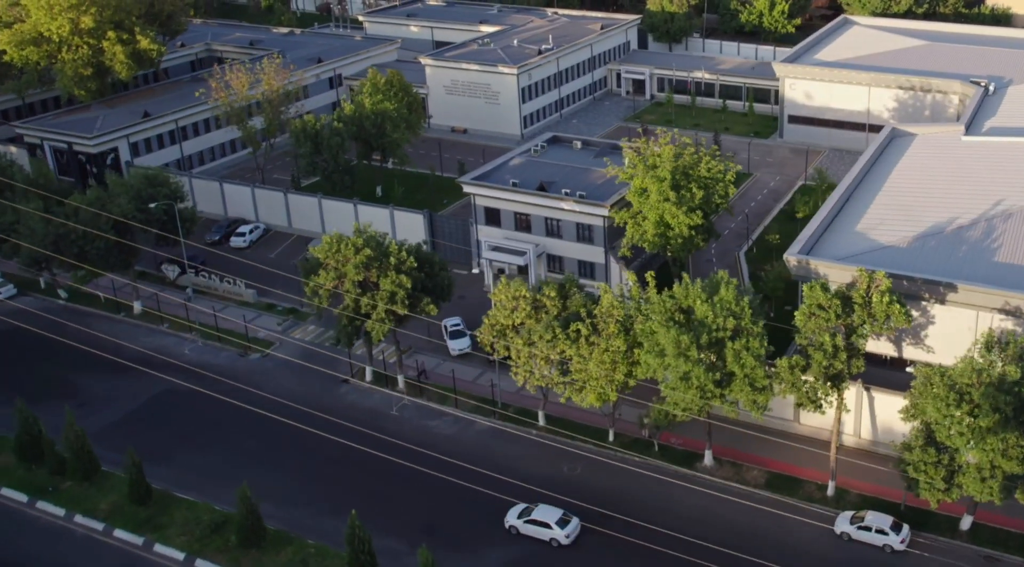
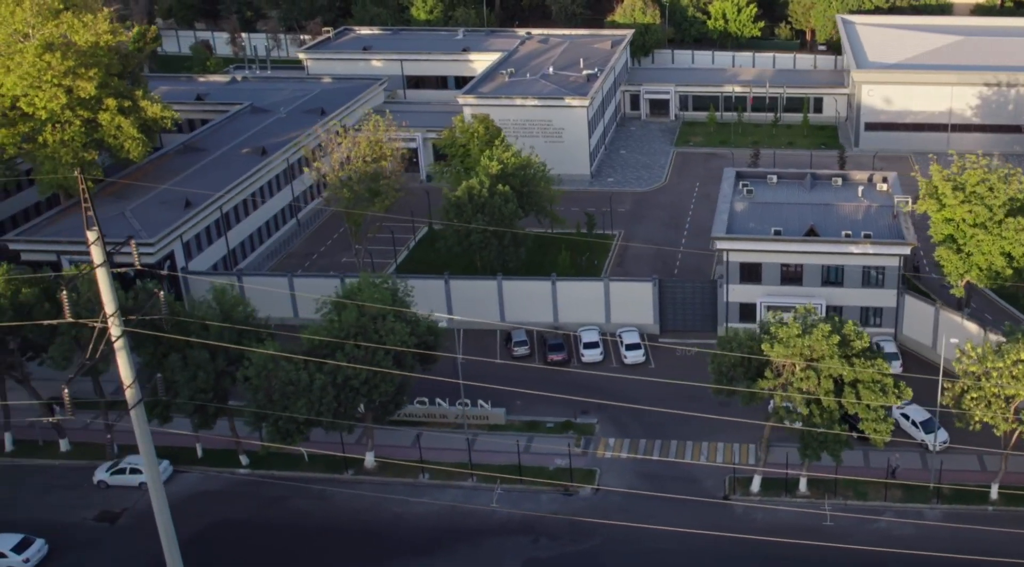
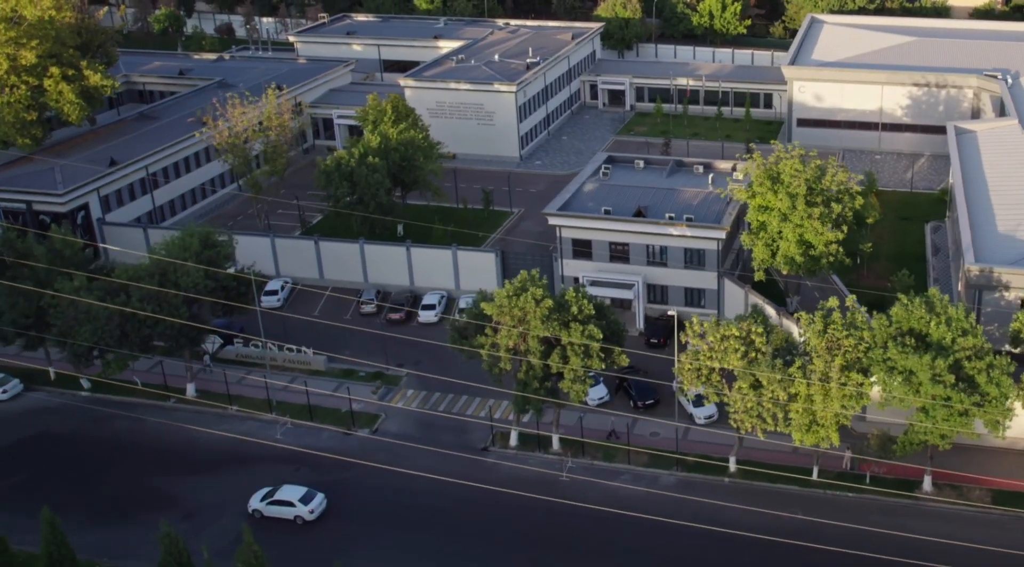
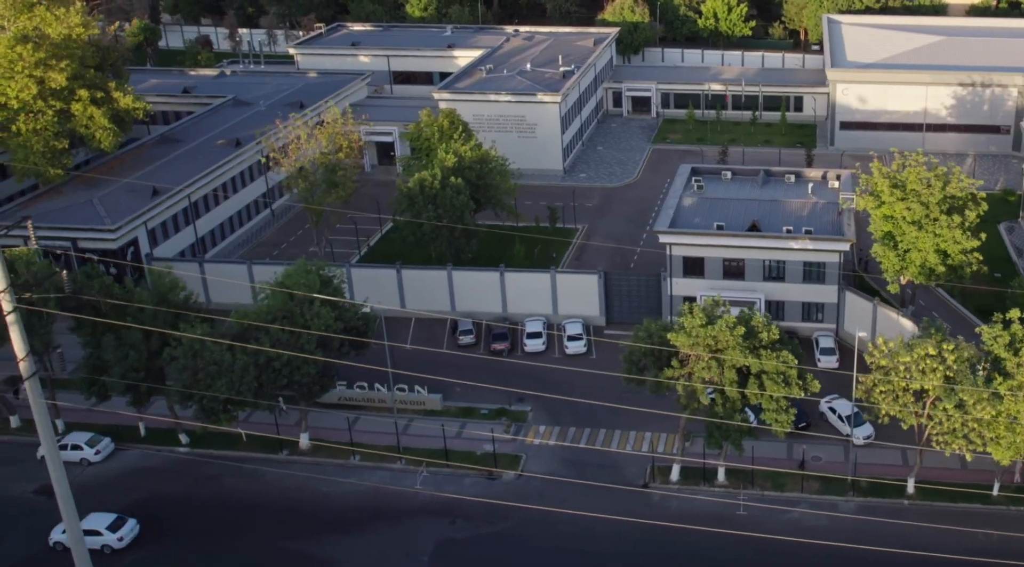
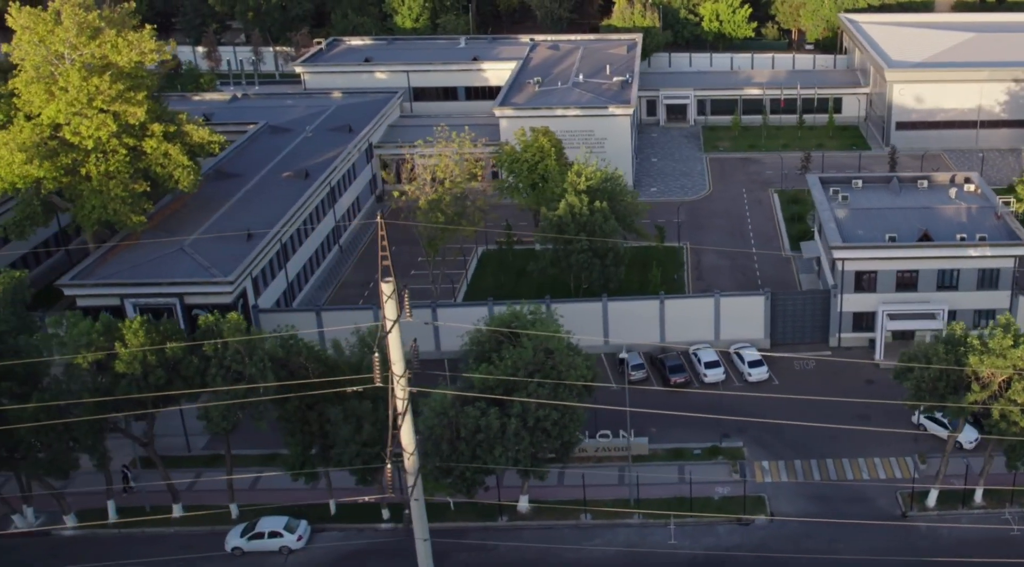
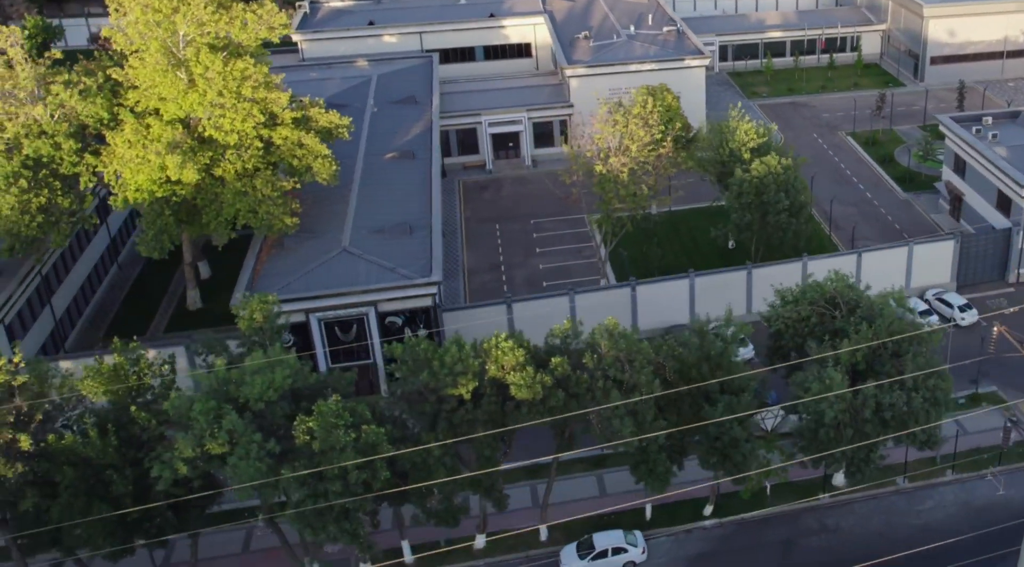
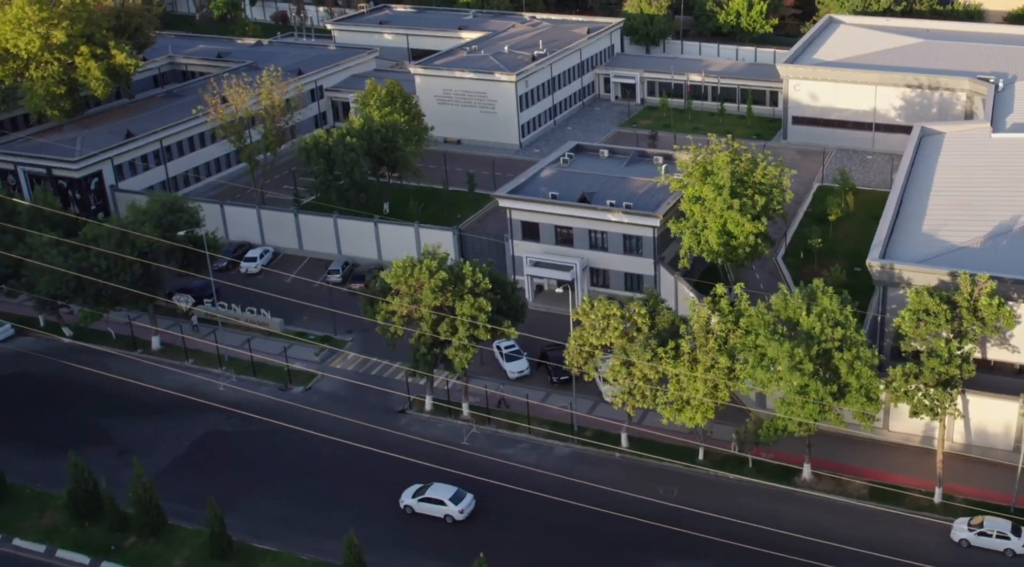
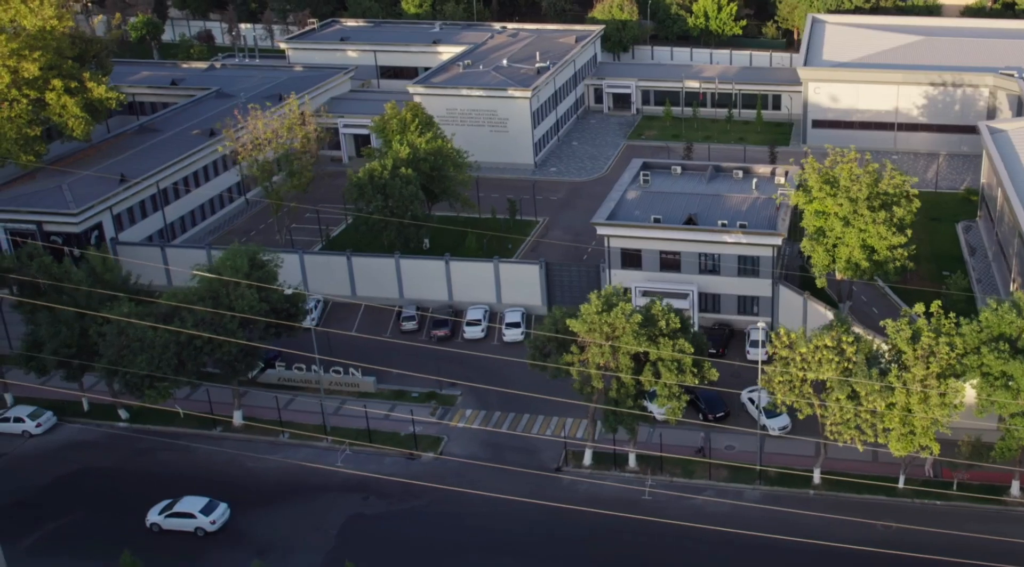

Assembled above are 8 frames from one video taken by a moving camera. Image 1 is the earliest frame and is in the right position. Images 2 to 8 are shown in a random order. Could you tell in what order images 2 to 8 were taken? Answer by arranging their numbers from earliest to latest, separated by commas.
7, 3, 8, 4, 2, 5, 6
